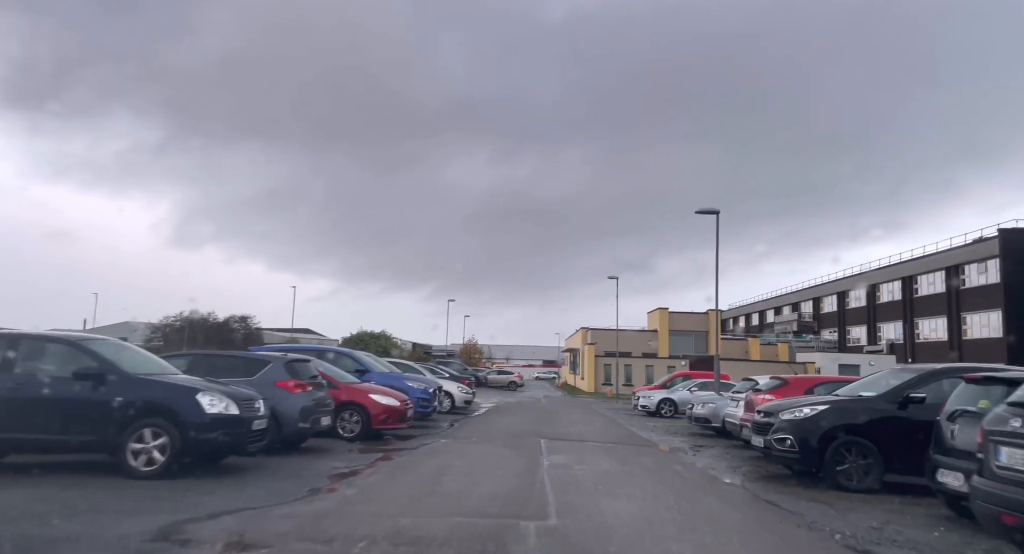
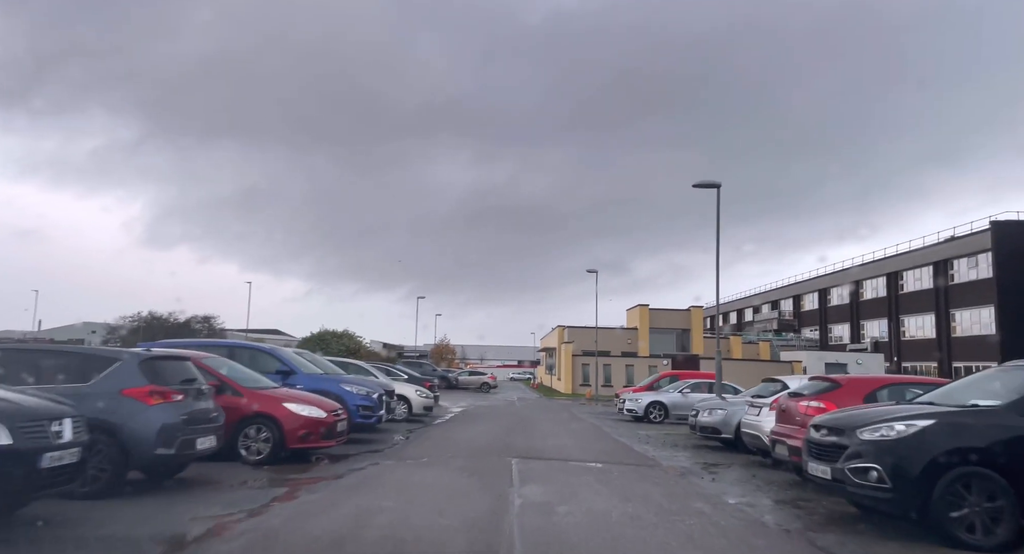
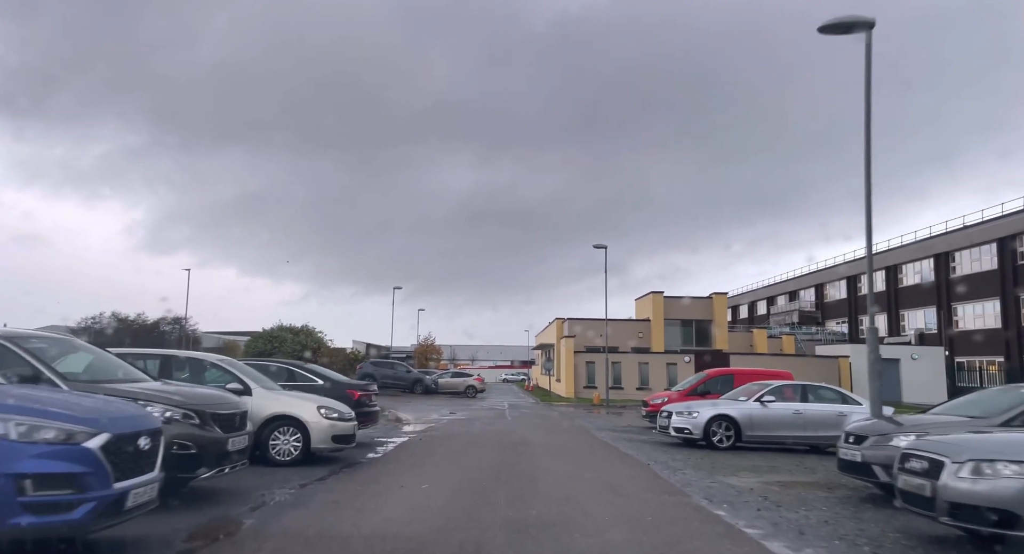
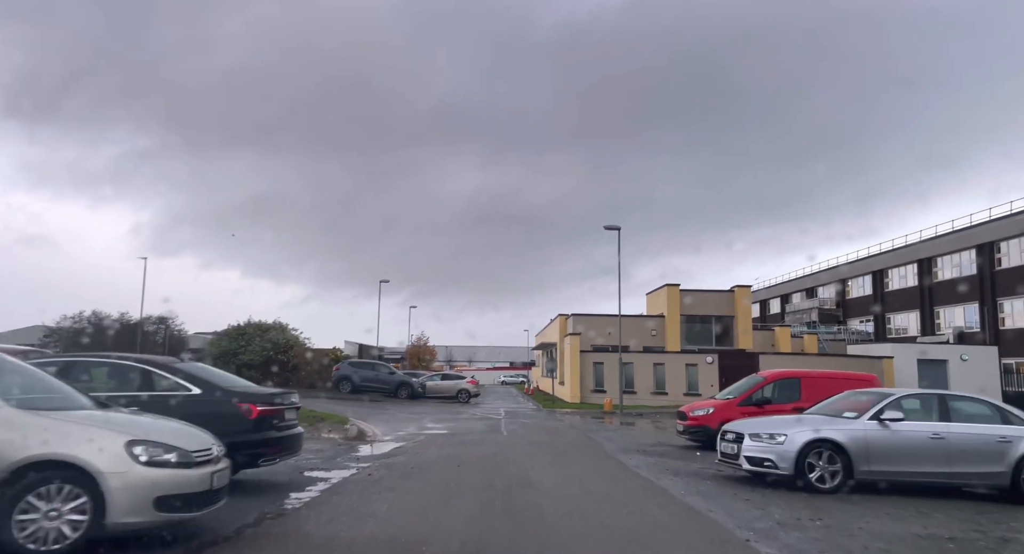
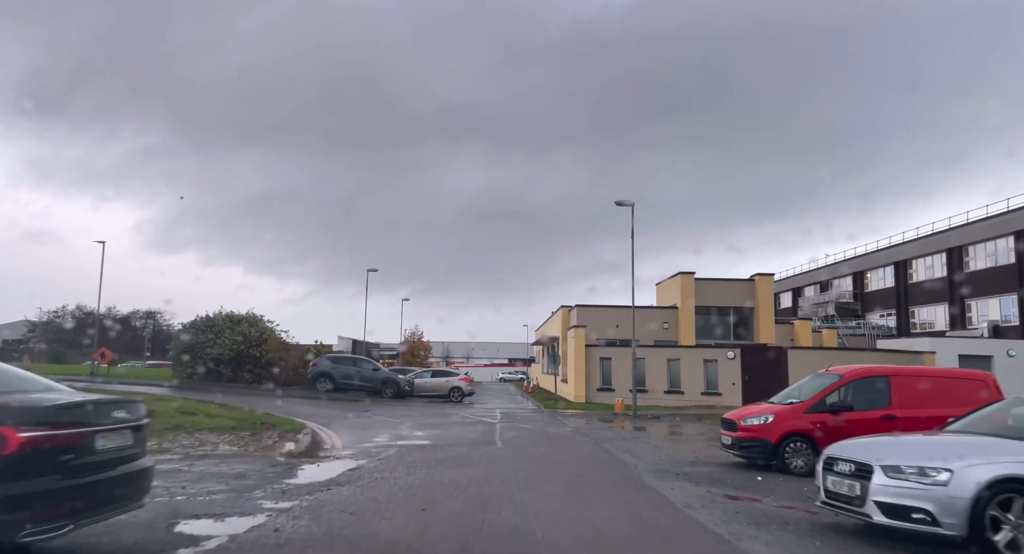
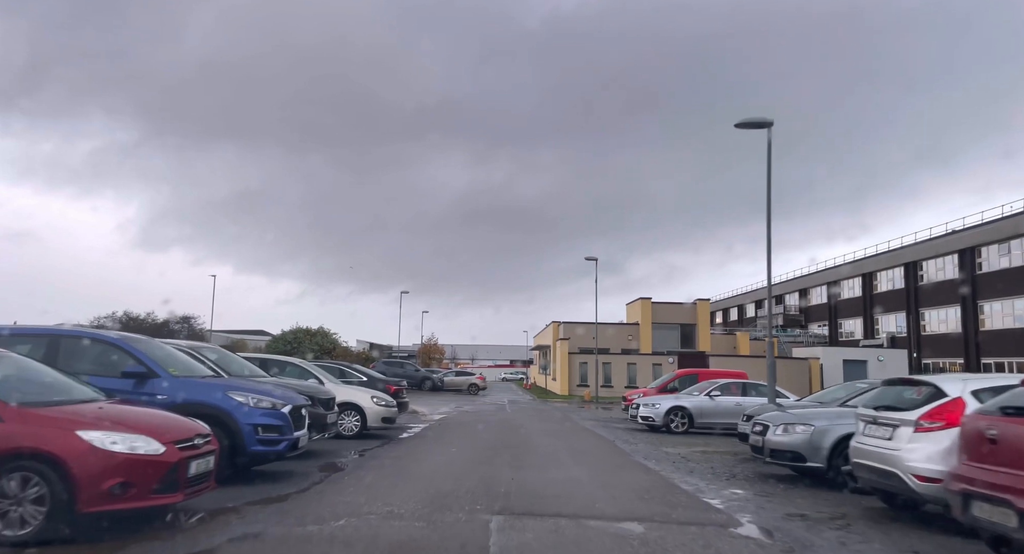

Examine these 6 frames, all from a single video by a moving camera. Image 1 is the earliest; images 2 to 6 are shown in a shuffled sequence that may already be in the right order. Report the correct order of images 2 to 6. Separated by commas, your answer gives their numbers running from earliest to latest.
2, 6, 3, 4, 5
